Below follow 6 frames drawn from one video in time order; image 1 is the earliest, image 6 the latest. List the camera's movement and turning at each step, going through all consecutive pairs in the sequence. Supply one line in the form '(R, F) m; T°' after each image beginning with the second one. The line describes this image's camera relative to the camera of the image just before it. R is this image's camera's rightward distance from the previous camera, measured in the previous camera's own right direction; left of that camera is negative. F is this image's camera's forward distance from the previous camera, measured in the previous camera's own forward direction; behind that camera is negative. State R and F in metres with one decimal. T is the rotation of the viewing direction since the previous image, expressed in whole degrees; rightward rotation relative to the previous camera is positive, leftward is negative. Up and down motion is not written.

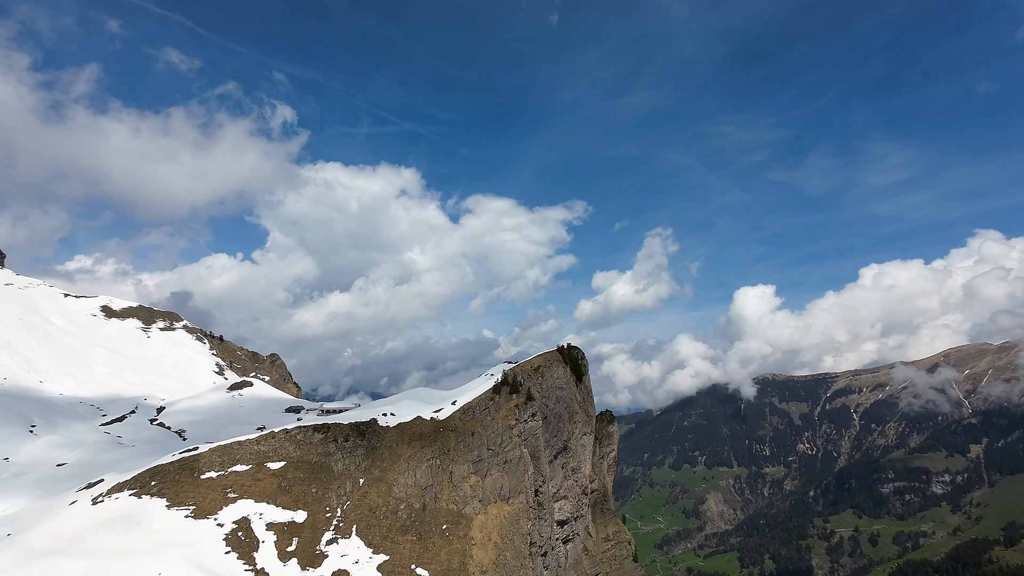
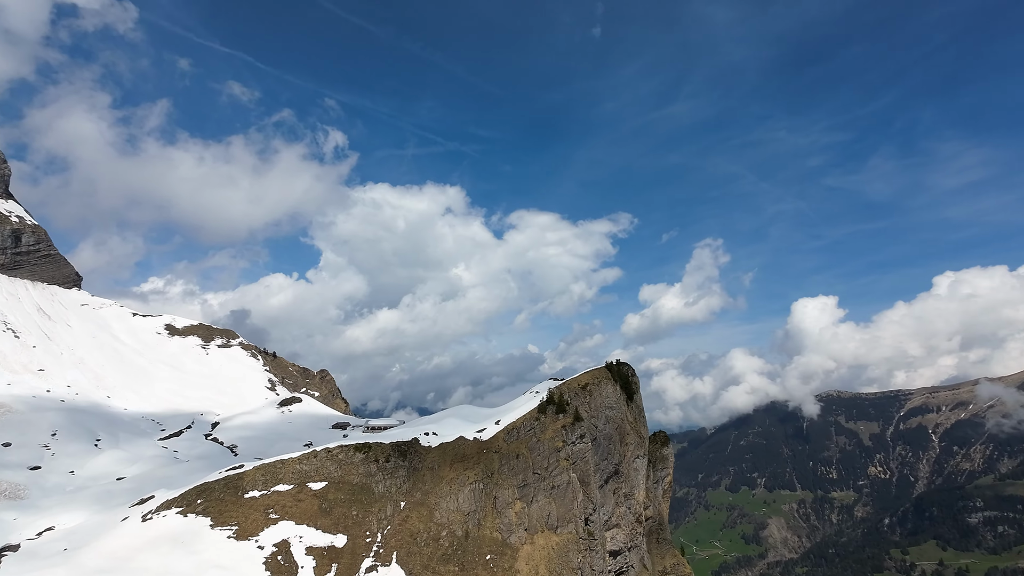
(0.0, +3.5) m; -5°
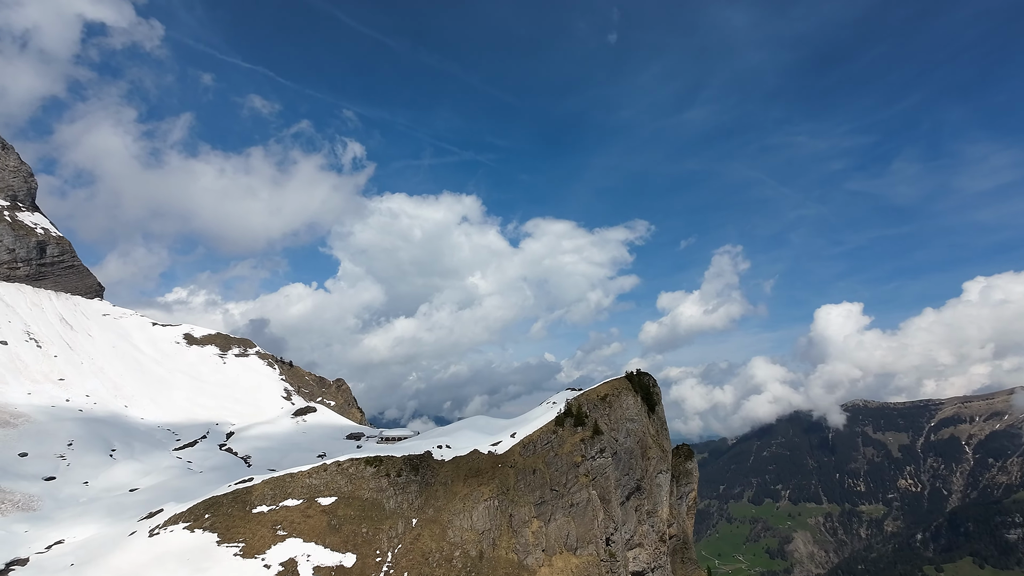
(+0.1, +2.7) m; -2°
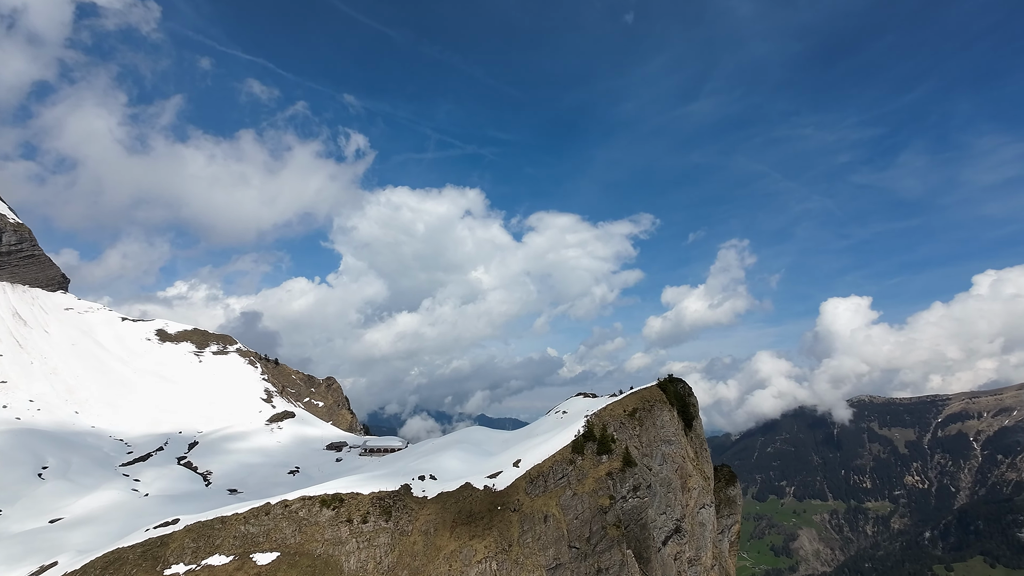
(-0.1, +17.3) m; 0°
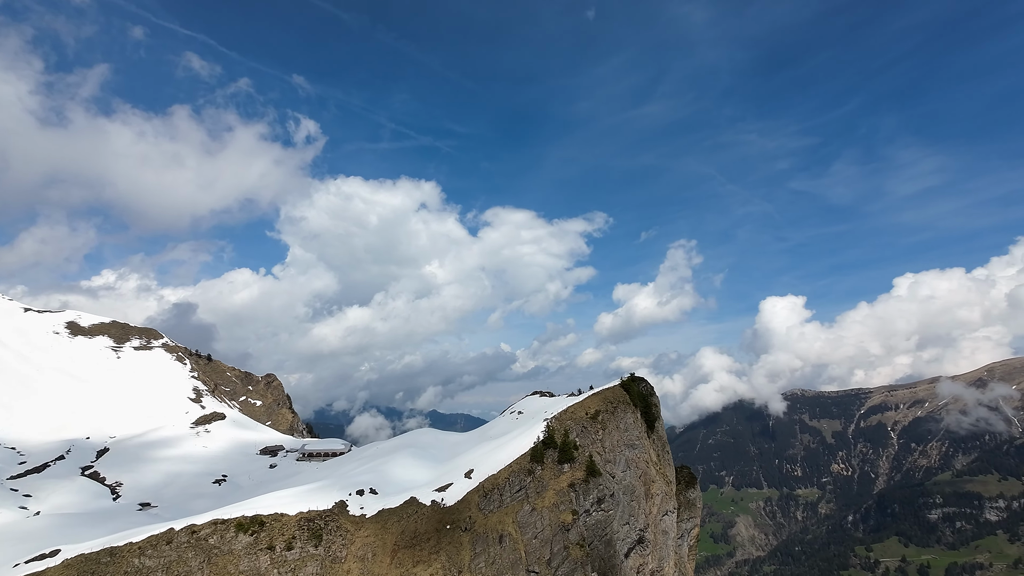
(0.0, +5.8) m; +5°
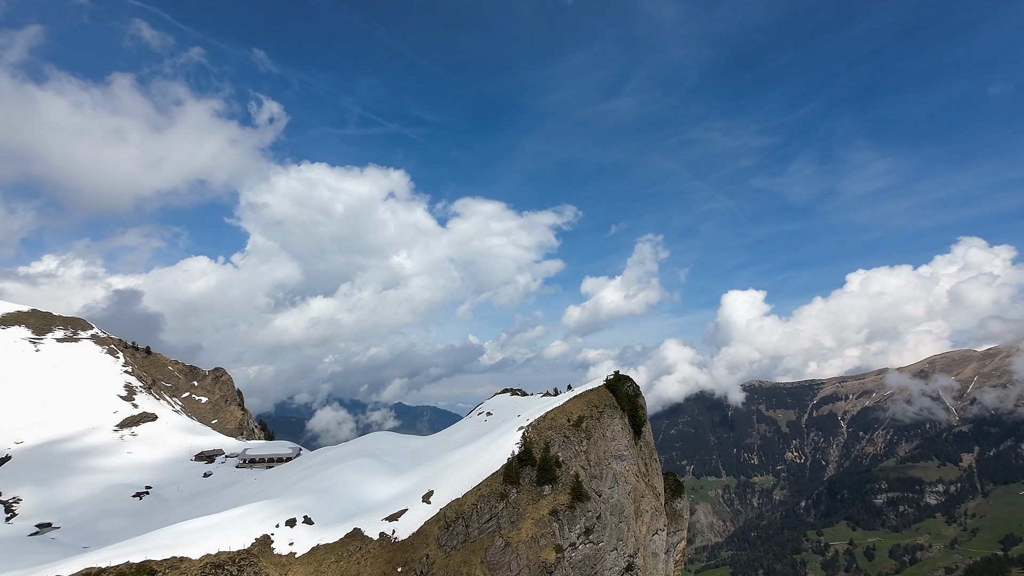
(-0.2, +9.2) m; +4°
